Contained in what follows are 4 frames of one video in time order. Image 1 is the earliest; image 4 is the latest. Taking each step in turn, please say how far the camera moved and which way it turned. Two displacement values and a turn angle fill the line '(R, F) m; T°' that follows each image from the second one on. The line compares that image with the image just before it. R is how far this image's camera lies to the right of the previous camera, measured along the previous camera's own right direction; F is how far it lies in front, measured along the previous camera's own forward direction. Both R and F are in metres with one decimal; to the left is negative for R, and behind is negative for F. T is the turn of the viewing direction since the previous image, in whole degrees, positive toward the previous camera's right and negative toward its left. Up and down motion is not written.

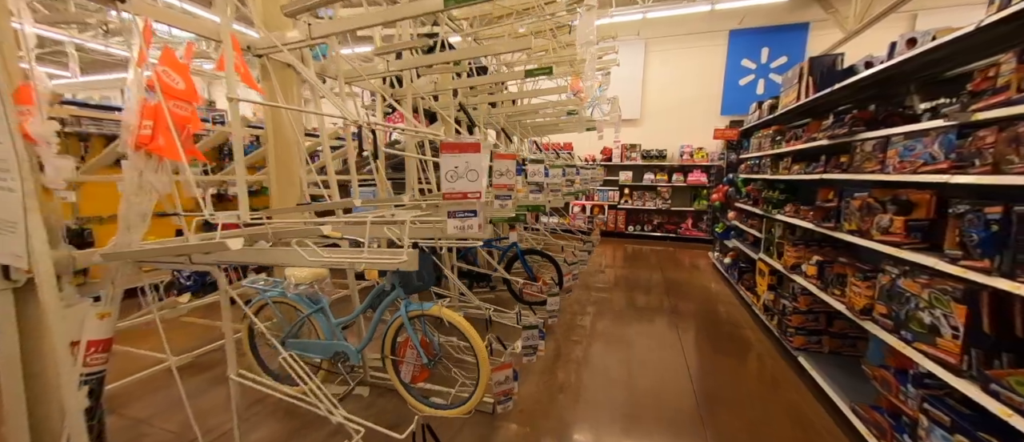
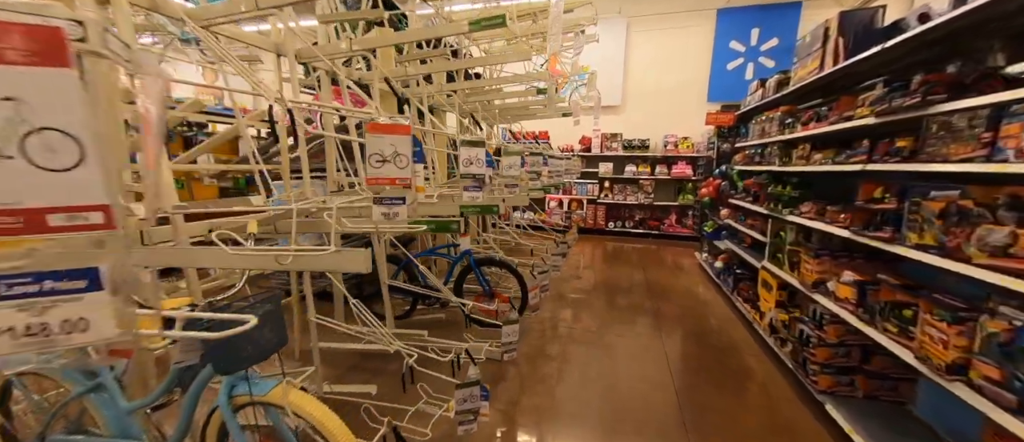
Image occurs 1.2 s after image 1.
(+0.2, +0.7) m; +3°
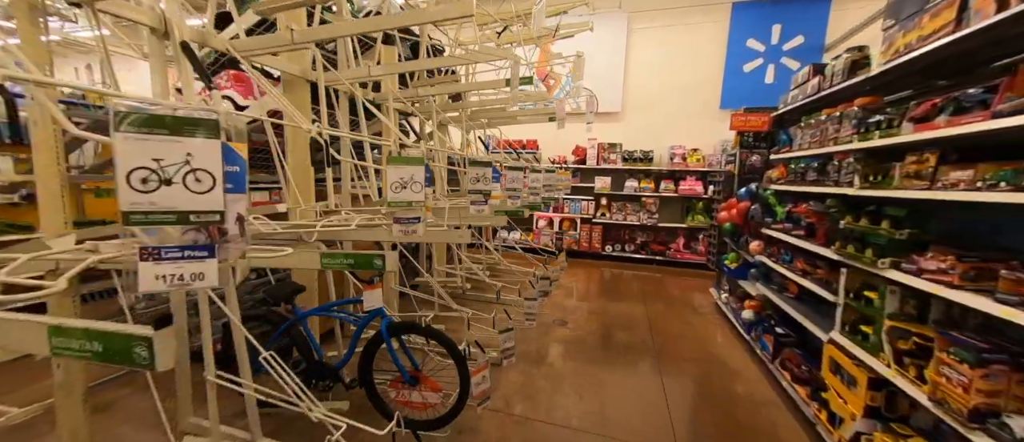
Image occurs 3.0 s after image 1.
(+0.3, +0.9) m; 0°
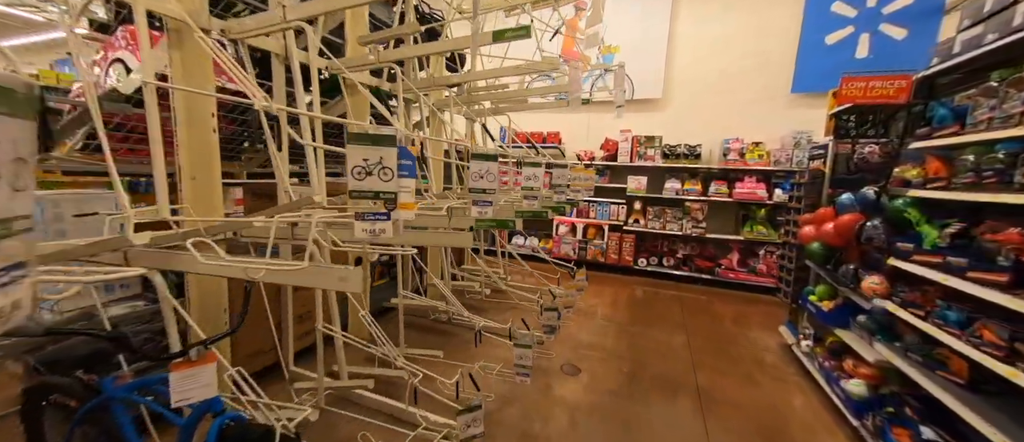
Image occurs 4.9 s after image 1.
(+0.2, +0.8) m; -5°
